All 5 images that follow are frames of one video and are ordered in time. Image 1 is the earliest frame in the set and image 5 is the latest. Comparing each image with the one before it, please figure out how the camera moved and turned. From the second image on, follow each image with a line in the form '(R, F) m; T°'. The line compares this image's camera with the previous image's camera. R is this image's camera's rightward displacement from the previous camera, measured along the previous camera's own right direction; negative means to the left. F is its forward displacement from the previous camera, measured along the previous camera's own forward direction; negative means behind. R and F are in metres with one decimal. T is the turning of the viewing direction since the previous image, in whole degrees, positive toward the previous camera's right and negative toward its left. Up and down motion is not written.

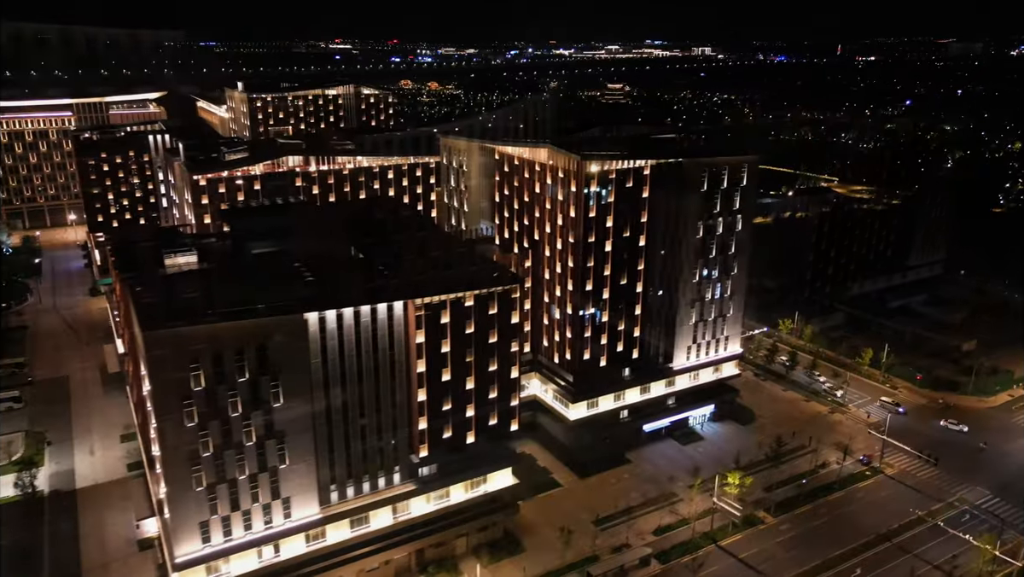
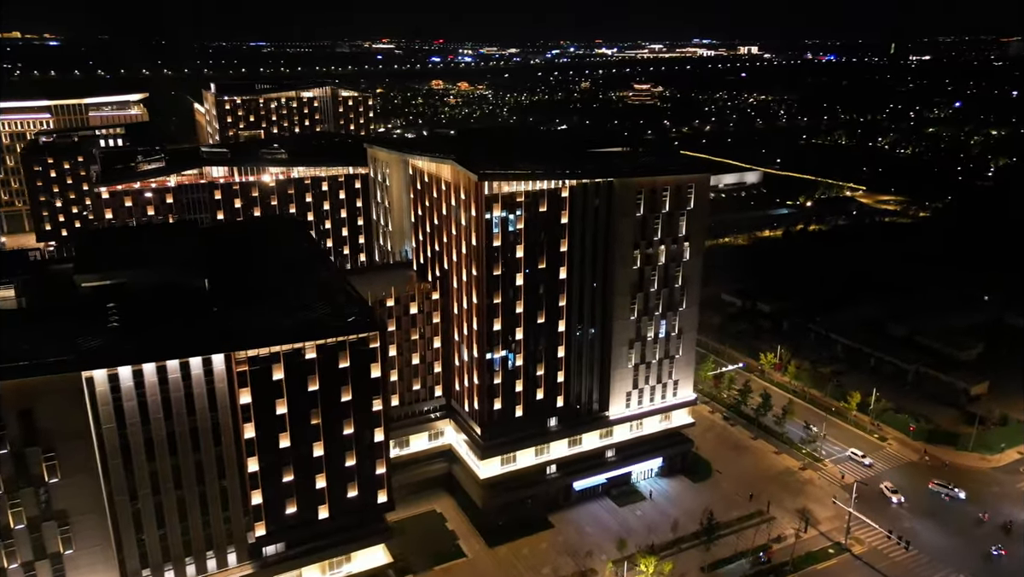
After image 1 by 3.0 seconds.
(+10.5, +9.0) m; -3°
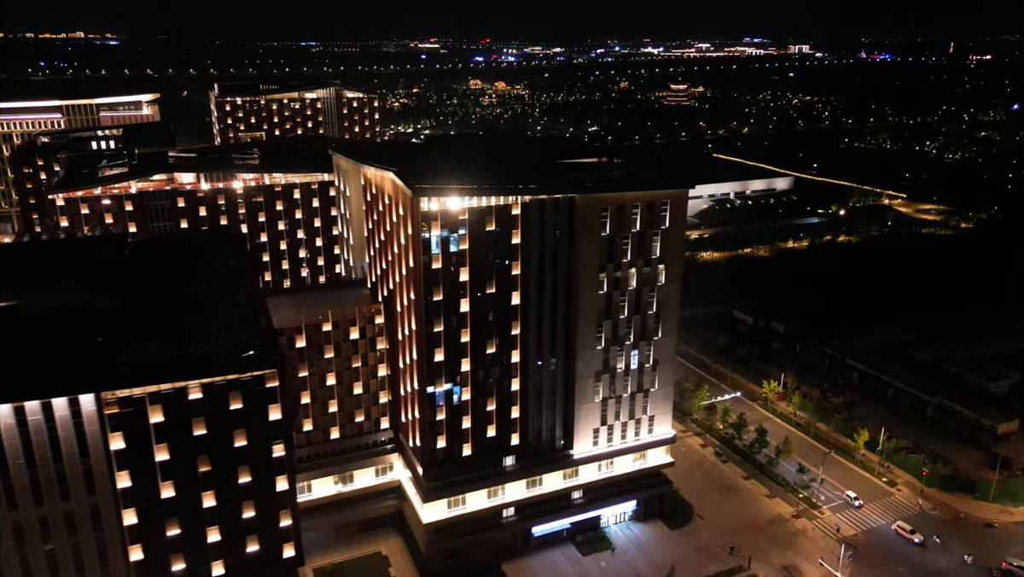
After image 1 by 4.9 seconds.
(+6.3, +5.7) m; -3°
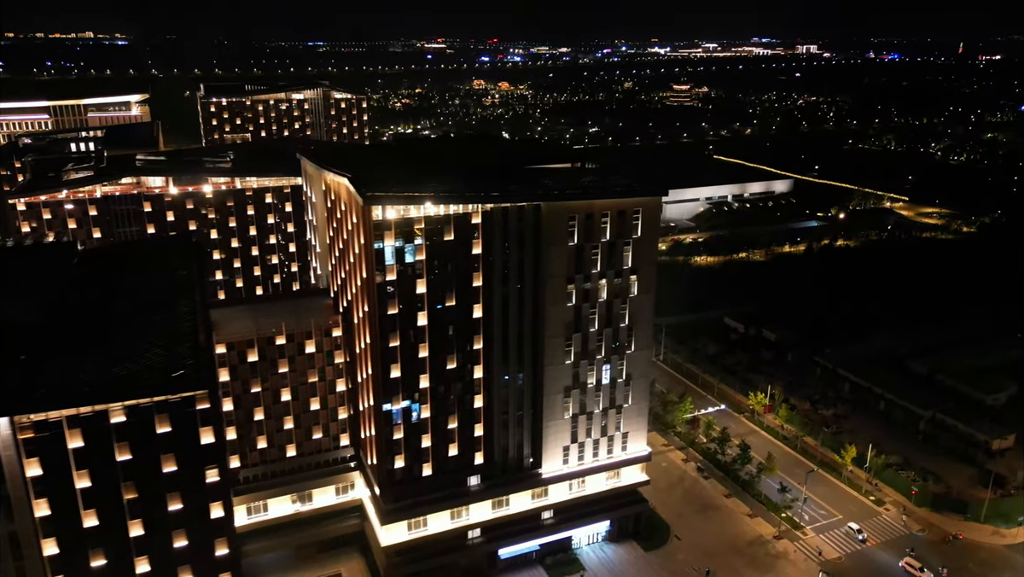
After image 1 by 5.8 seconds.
(+2.8, +2.4) m; 0°
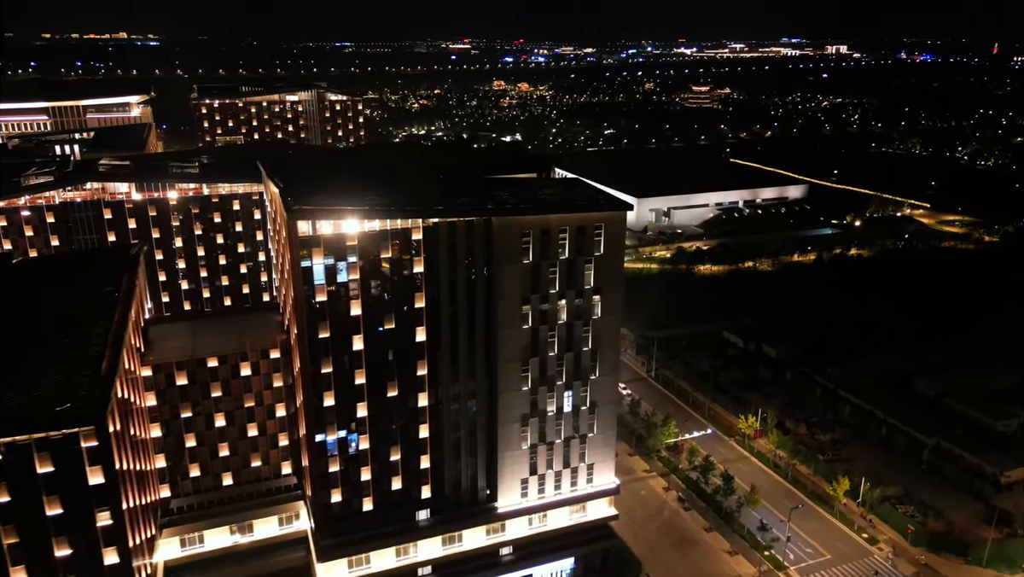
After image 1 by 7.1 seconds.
(+4.5, +3.9) m; -2°
